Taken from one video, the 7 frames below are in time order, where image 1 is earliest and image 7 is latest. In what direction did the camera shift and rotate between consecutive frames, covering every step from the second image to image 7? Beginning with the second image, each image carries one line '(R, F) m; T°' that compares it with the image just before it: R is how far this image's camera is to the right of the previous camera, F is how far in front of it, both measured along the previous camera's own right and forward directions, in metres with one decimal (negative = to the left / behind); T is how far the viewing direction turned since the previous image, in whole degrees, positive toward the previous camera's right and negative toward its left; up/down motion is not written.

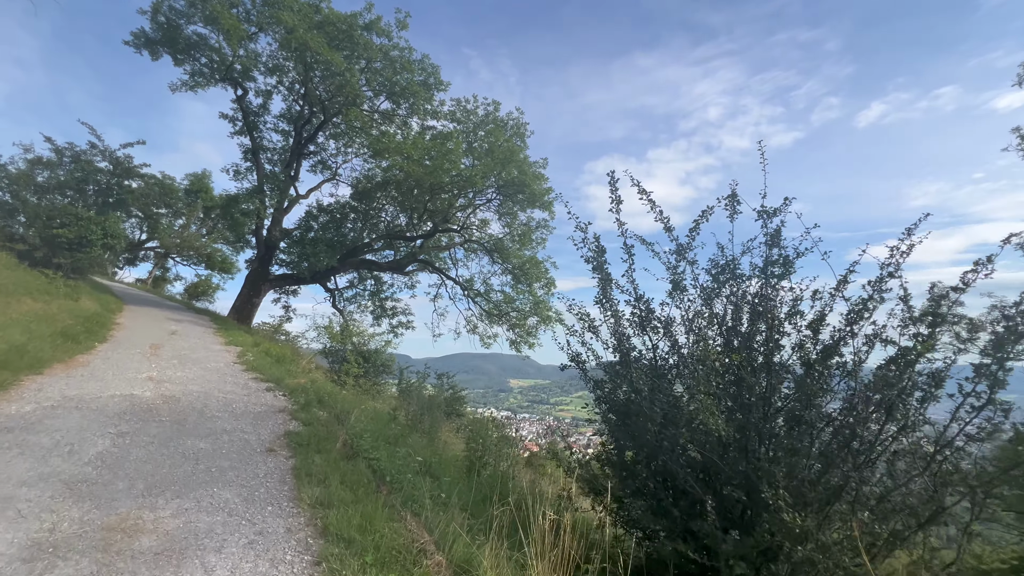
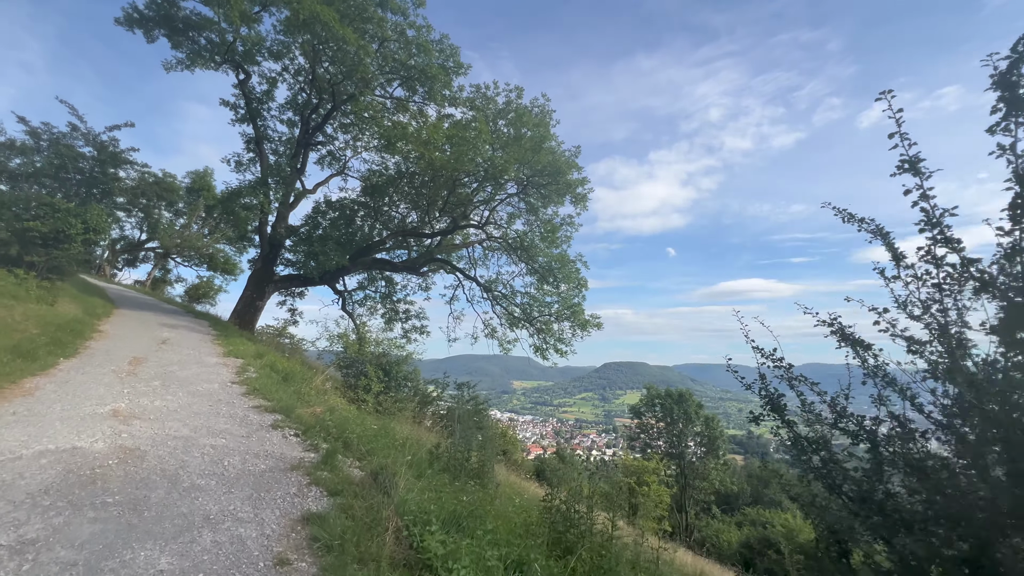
(-0.8, +1.3) m; 0°
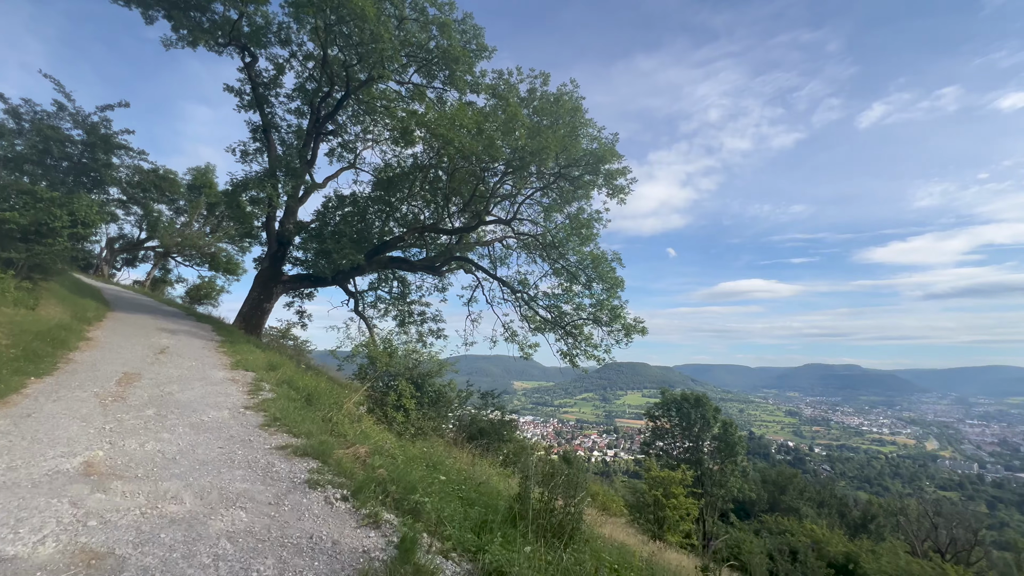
(-0.8, +1.1) m; 0°
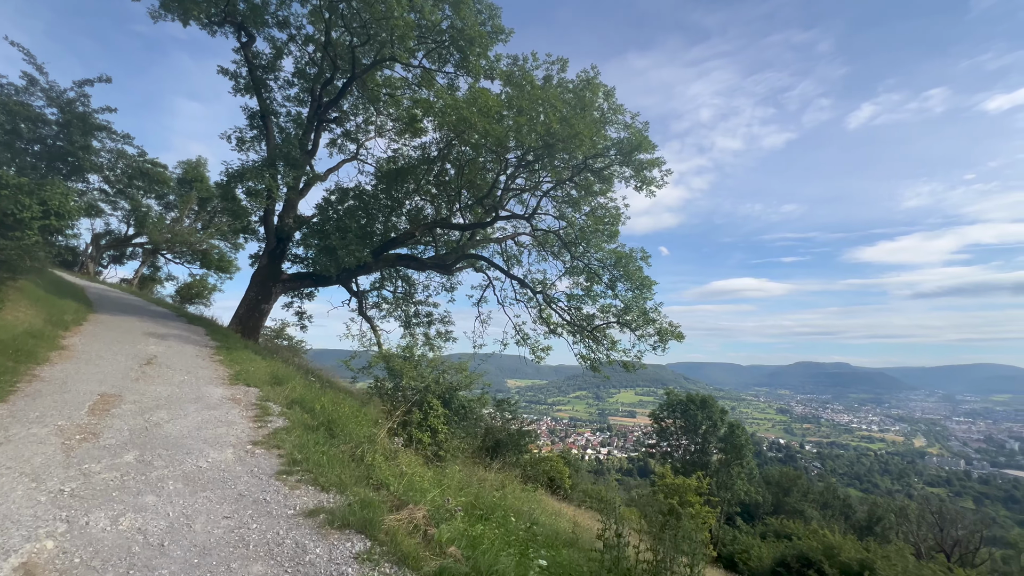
(-0.7, +0.9) m; +1°
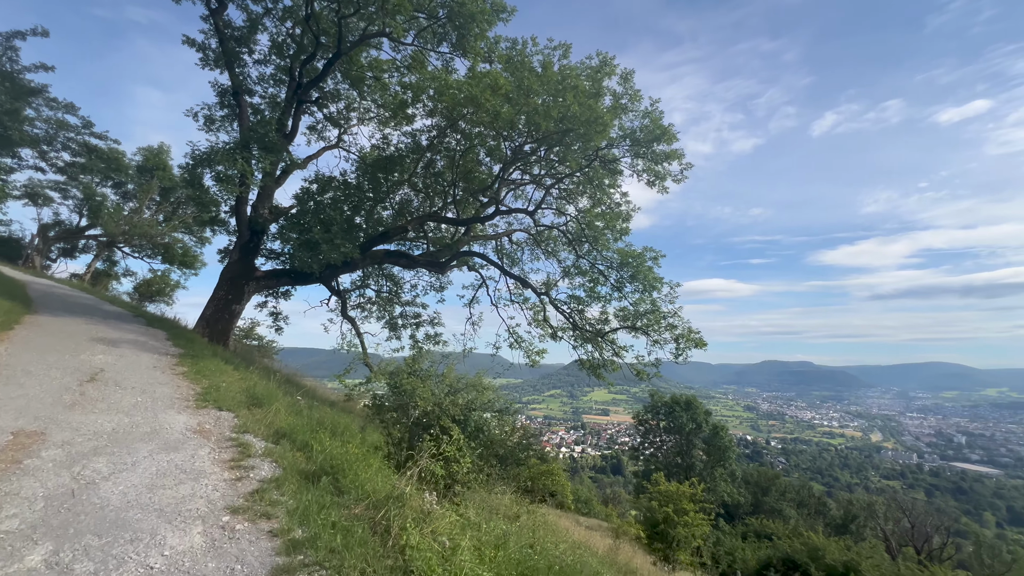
(-0.6, +1.0) m; +3°
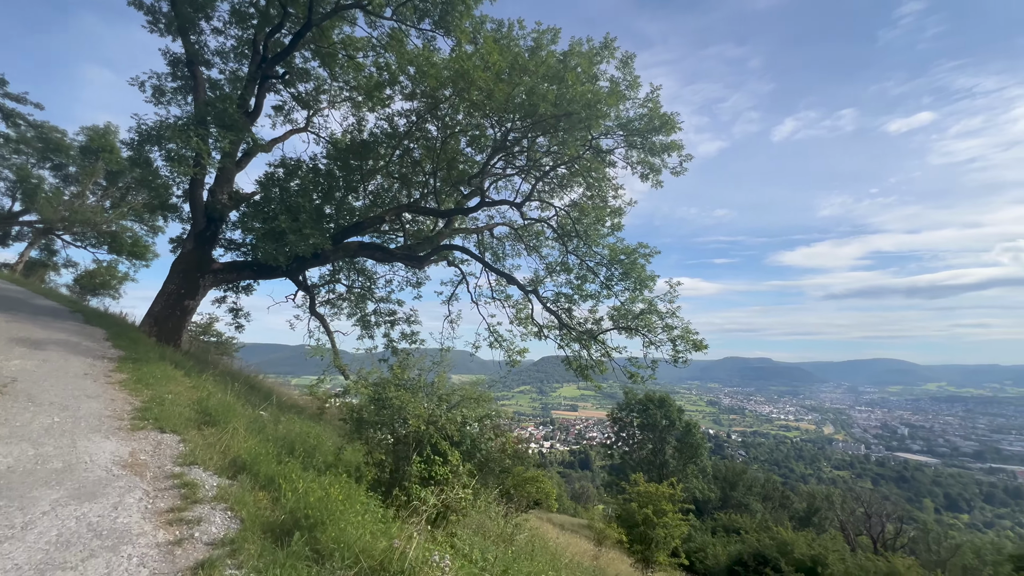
(-0.3, +0.7) m; +4°
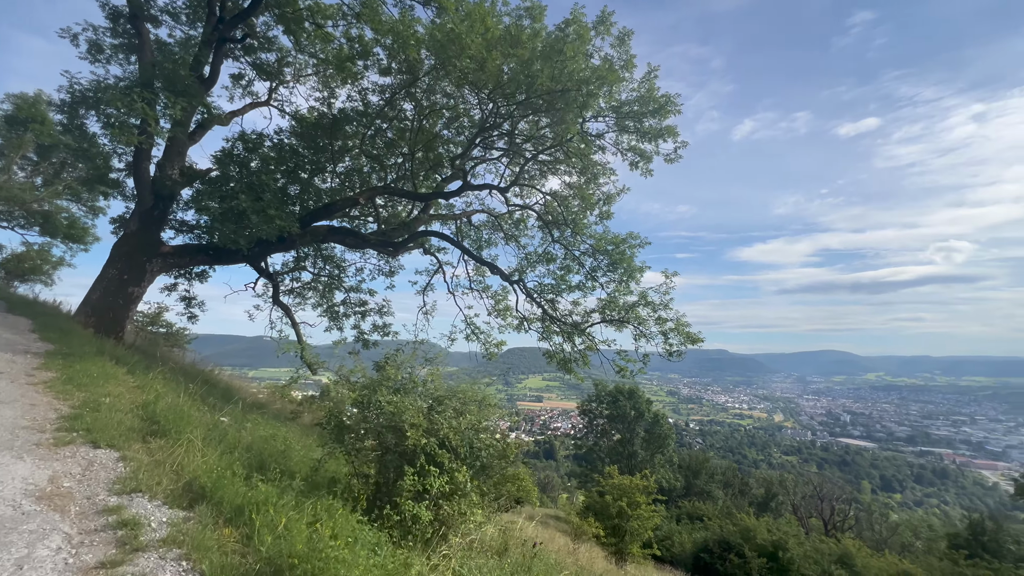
(-0.4, +0.6) m; +4°
